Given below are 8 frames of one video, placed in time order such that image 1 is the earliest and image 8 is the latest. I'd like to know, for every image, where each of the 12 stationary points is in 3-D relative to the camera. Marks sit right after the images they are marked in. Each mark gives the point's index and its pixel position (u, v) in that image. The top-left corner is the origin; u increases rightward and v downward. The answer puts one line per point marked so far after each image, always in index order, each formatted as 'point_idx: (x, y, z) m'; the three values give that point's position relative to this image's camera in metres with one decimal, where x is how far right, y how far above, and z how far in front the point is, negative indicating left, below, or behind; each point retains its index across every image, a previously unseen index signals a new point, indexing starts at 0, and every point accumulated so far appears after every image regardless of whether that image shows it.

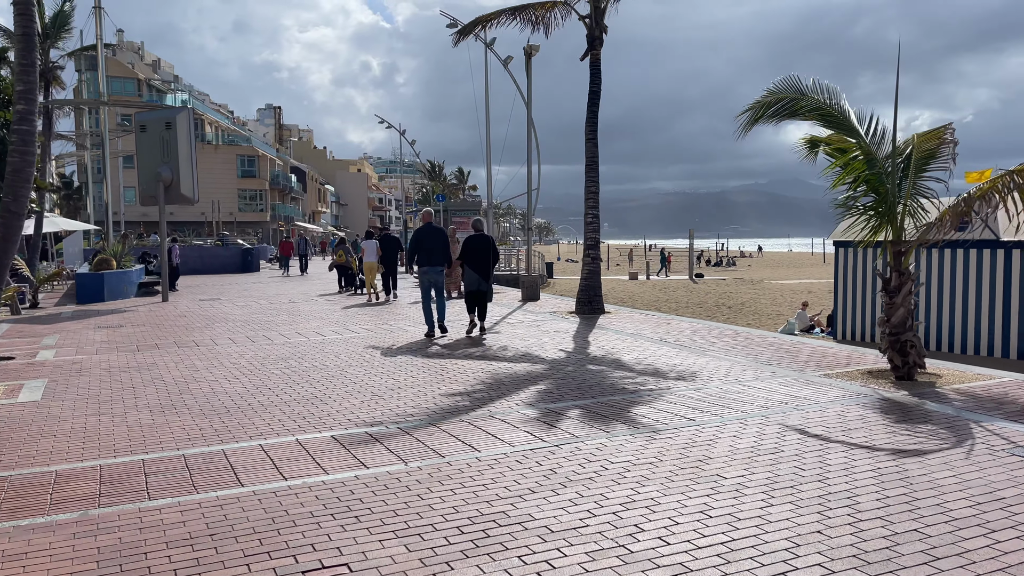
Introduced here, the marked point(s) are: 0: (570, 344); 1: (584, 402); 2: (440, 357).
0: (+0.8, -0.7, +10.7) m
1: (+0.6, -1.0, +6.9) m
2: (-0.9, -0.8, +9.9) m
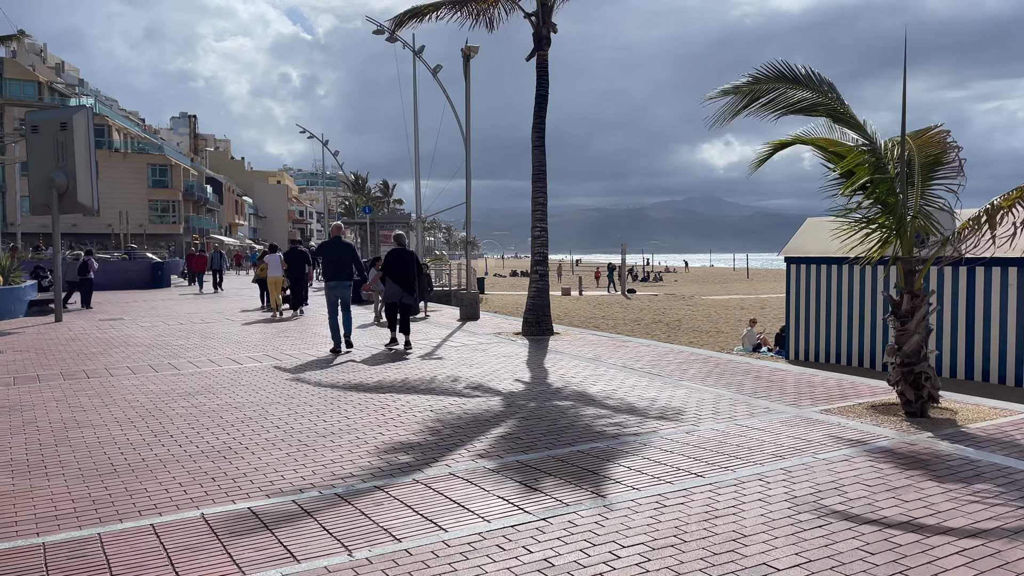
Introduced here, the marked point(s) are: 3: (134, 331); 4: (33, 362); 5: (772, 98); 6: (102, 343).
0: (+0.2, -1.0, +9.5) m
1: (+0.4, -1.2, +5.7) m
2: (-1.4, -1.1, +8.5) m
3: (-7.3, -0.8, +15.5) m
4: (-6.9, -1.1, +11.5) m
5: (+2.3, +1.7, +7.0) m
6: (-7.1, -0.9, +13.8) m
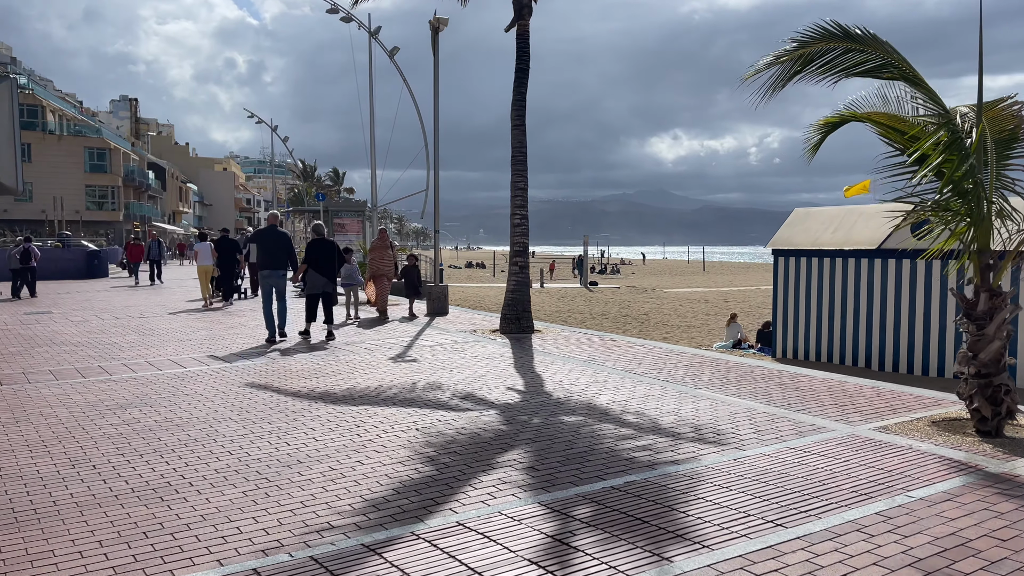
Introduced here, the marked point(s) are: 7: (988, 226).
0: (+0.1, -0.9, +8.4) m
1: (+0.5, -1.2, +4.6) m
2: (-1.5, -1.0, +7.3) m
3: (-7.8, -0.7, +13.9) m
4: (-7.1, -1.0, +10.0) m
5: (+2.3, +1.7, +6.0) m
6: (-7.4, -0.8, +12.2) m
7: (+3.3, +0.4, +5.6) m
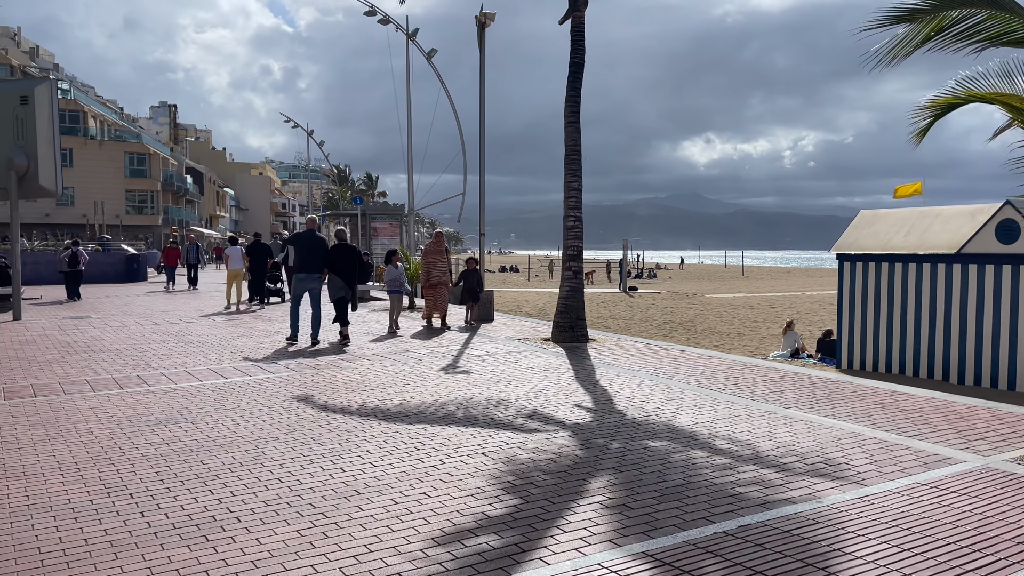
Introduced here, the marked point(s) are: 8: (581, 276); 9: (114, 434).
0: (+0.7, -1.0, +7.7) m
1: (+0.9, -1.2, +3.9) m
2: (-0.9, -1.1, +6.7) m
3: (-6.9, -0.7, +13.5) m
4: (-6.4, -1.0, +9.6) m
5: (+2.9, +1.6, +5.2) m
6: (-6.7, -0.9, +11.8) m
7: (+3.8, +0.4, +4.8) m
8: (+1.0, +0.2, +11.7) m
9: (-3.1, -1.2, +6.4) m
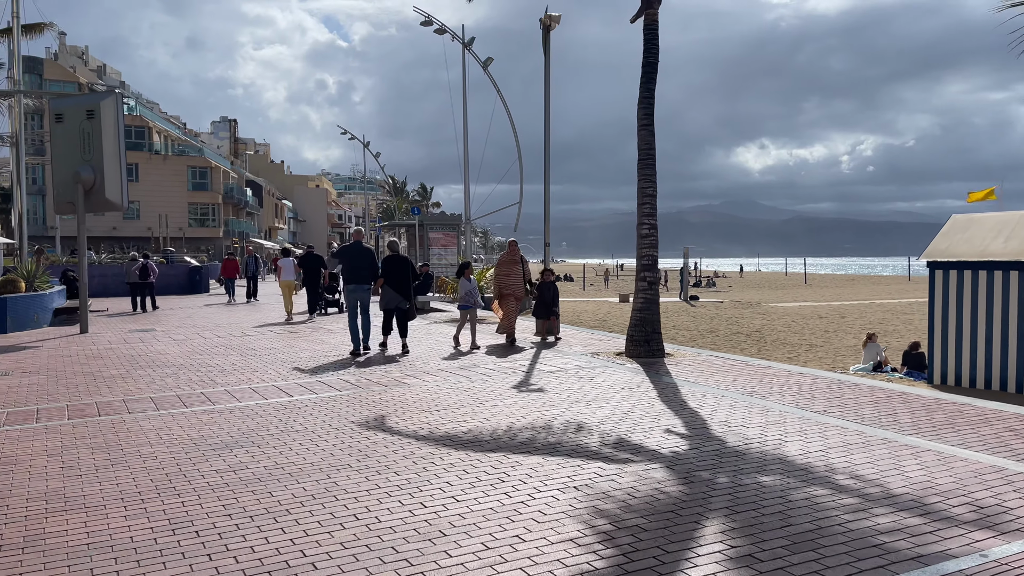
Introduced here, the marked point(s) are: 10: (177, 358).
0: (+1.4, -1.1, +7.1) m
1: (+1.4, -1.3, +3.3) m
2: (-0.3, -1.2, +6.2) m
3: (-5.8, -1.0, +13.4) m
4: (-5.6, -1.2, +9.4) m
5: (+3.4, +1.5, +4.5) m
6: (-5.6, -1.1, +11.7) m
7: (+4.4, +0.3, +4.0) m
8: (+2.0, 0.0, +11.1) m
9: (-2.5, -1.3, +6.0) m
10: (-5.0, -1.0, +11.9) m
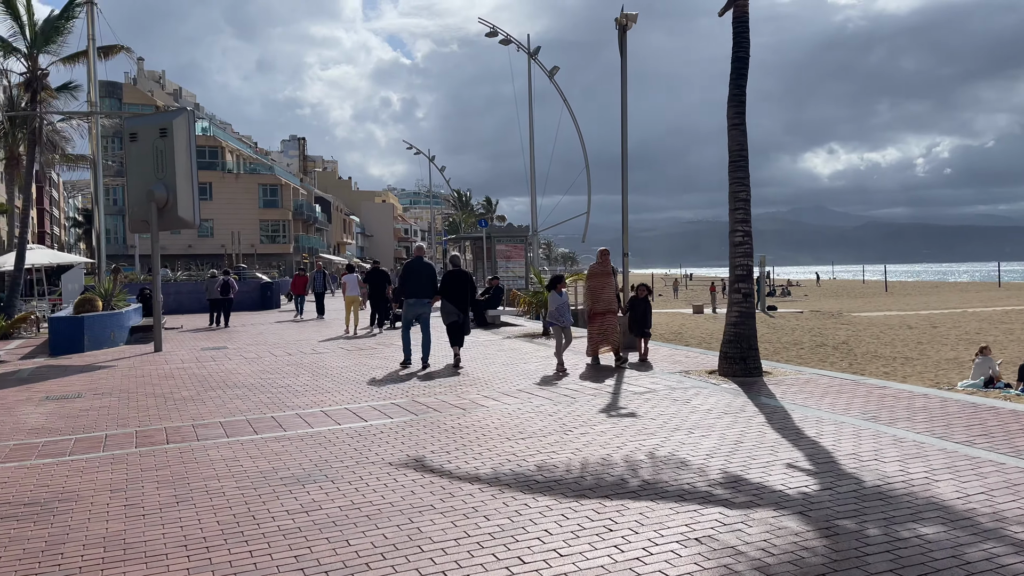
0: (+2.2, -1.2, +6.3) m
1: (+1.9, -1.3, +2.5) m
2: (+0.4, -1.3, +5.5) m
3: (-4.5, -1.3, +13.2) m
4: (-4.6, -1.4, +9.2) m
5: (+3.9, +1.5, +3.6) m
6: (-4.5, -1.3, +11.5) m
7: (+4.8, +0.3, +3.0) m
8: (+3.0, -0.1, +10.3) m
9: (-1.8, -1.4, +5.5) m
10: (-3.8, -1.3, +11.6) m
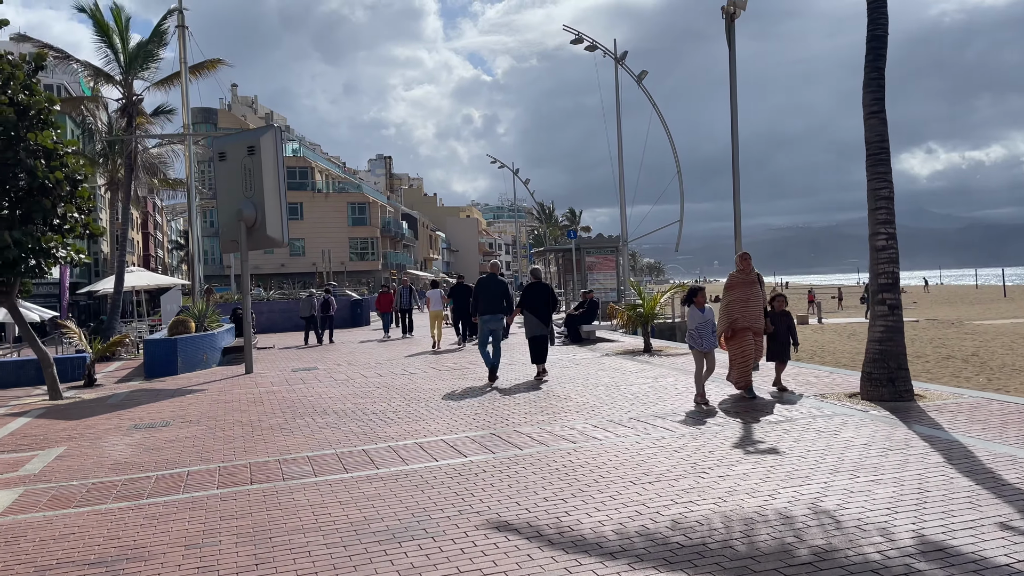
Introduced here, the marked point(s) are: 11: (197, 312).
0: (+3.0, -1.3, +5.1) m
1: (+2.3, -1.4, +1.3) m
2: (+1.2, -1.4, +4.4) m
3: (-2.9, -1.6, +12.6) m
4: (-3.4, -1.7, +8.6) m
5: (+4.4, +1.5, +2.2) m
6: (-3.1, -1.6, +10.9) m
7: (+5.3, +0.3, +1.5) m
8: (+4.3, -0.3, +8.9) m
9: (-1.0, -1.6, +4.7) m
10: (-2.4, -1.6, +11.0) m
11: (-7.7, -0.6, +19.7) m
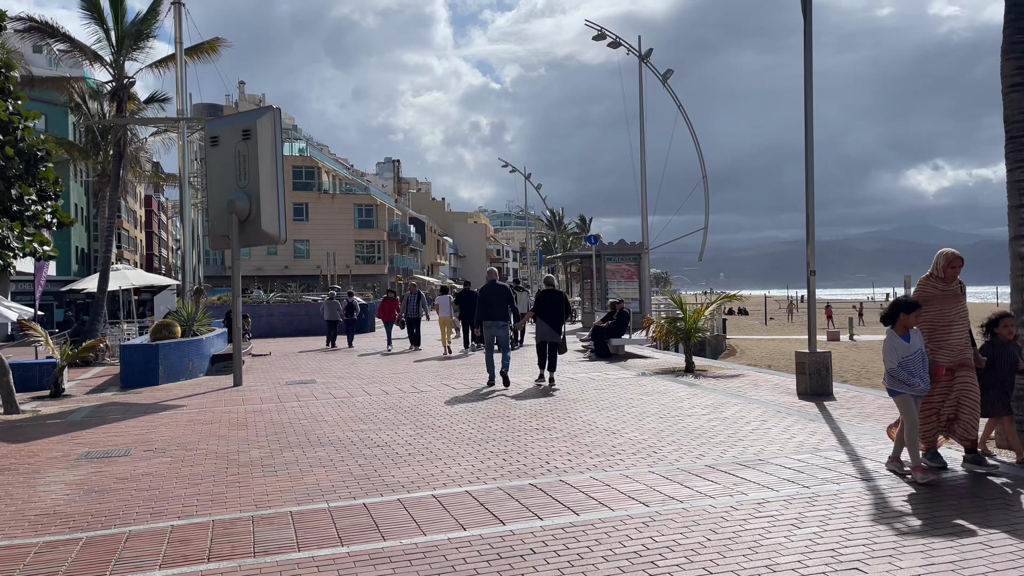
0: (+3.3, -1.4, +3.2) m
1: (+2.6, -1.4, -0.6) m
2: (+1.5, -1.5, +2.5) m
3: (-2.5, -1.6, +10.7) m
4: (-3.1, -1.7, +6.8) m
5: (+4.8, +1.4, +0.4) m
6: (-2.7, -1.6, +9.0) m
7: (+5.7, +0.2, -0.4) m
8: (+4.7, -0.4, +7.0) m
9: (-0.7, -1.6, +2.8) m
10: (-2.0, -1.6, +9.1) m
11: (-7.3, -0.6, +17.8) m
